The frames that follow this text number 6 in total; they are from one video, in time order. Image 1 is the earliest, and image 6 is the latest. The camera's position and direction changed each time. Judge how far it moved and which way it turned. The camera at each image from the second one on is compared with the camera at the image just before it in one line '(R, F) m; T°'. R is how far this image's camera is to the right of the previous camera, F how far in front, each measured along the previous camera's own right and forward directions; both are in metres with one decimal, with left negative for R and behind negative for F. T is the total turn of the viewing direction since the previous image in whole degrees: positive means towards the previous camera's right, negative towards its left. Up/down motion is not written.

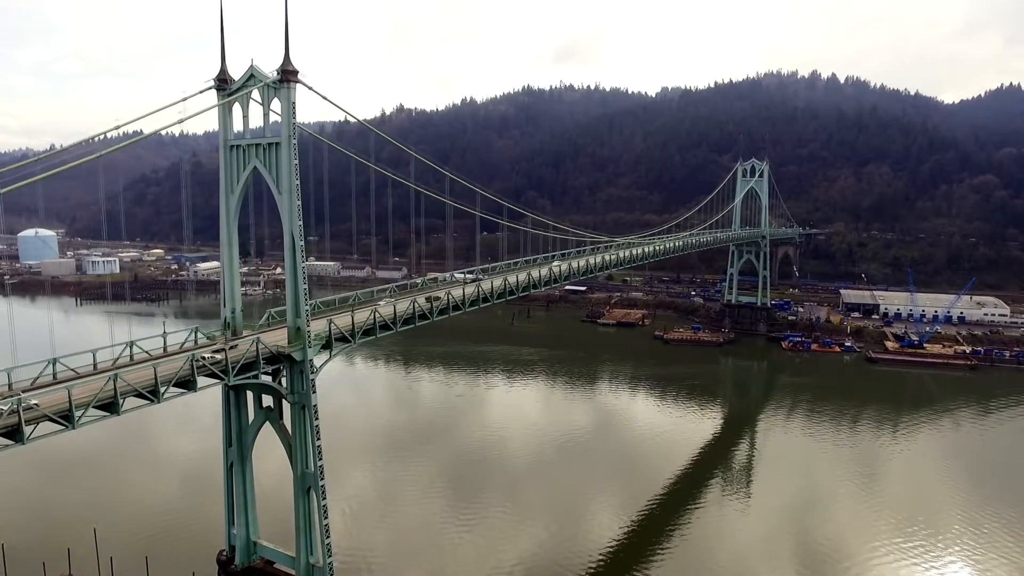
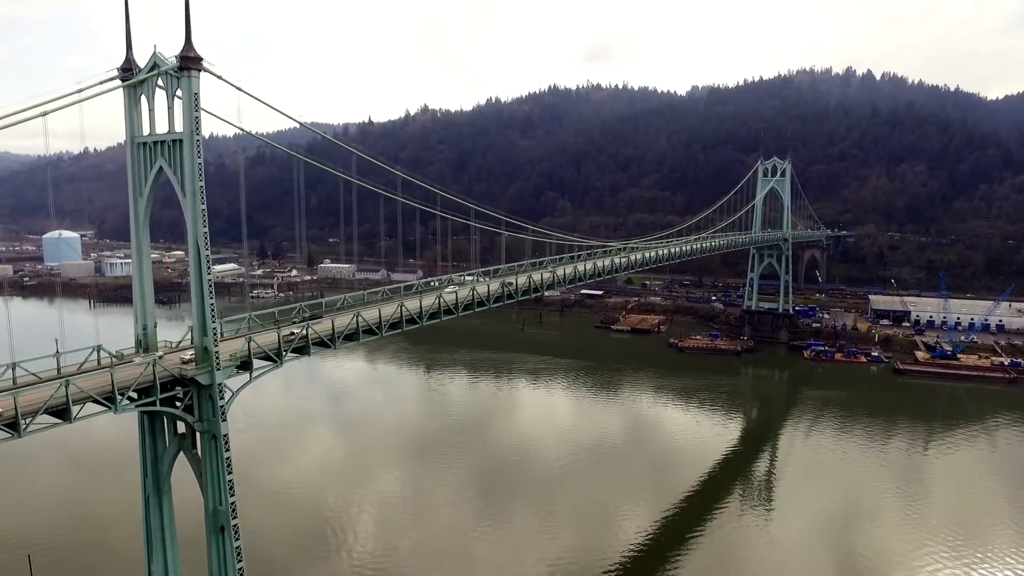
(+0.6, +0.6) m; -3°
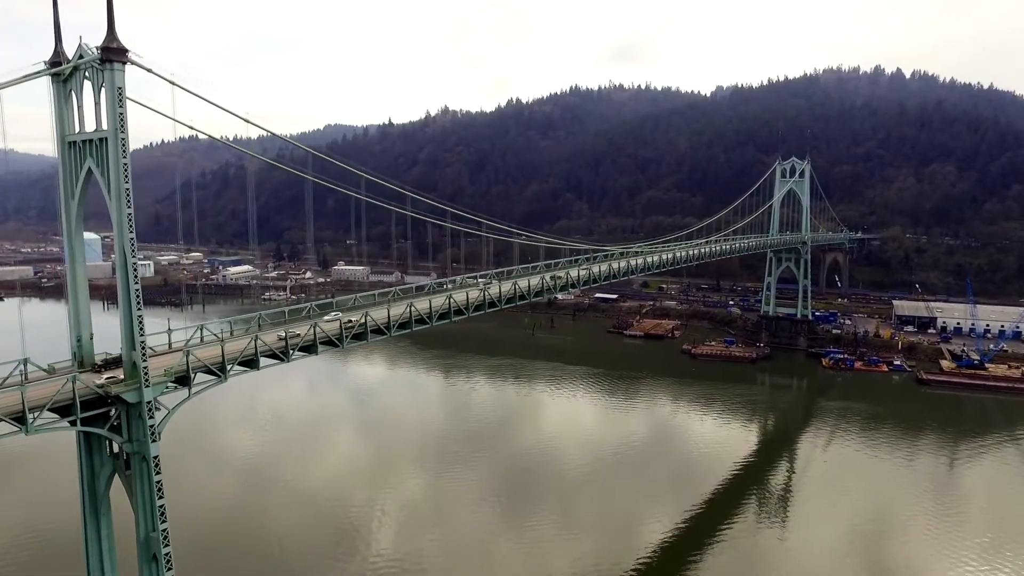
(+0.4, +0.4) m; -2°
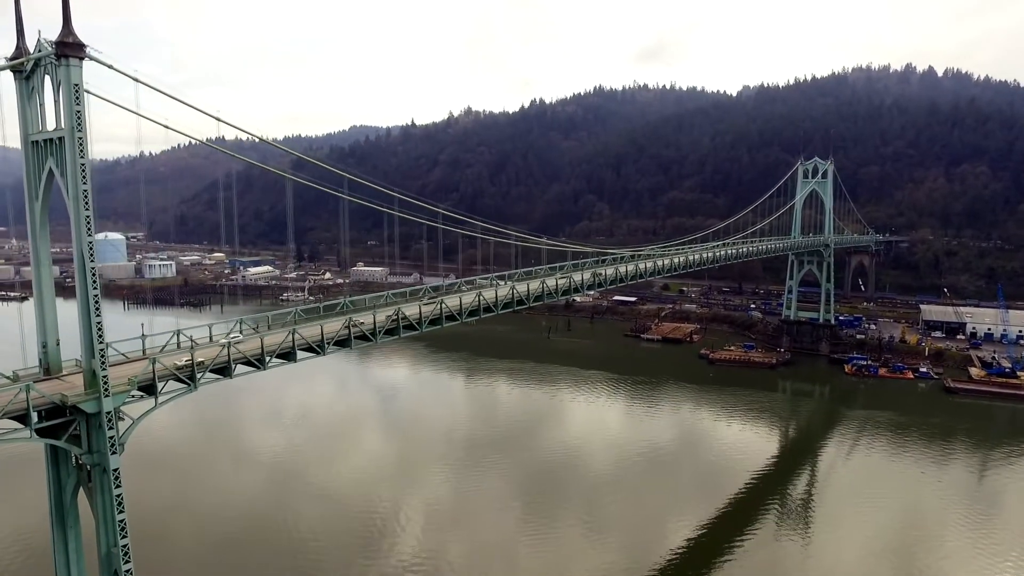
(+0.3, +0.2) m; -2°
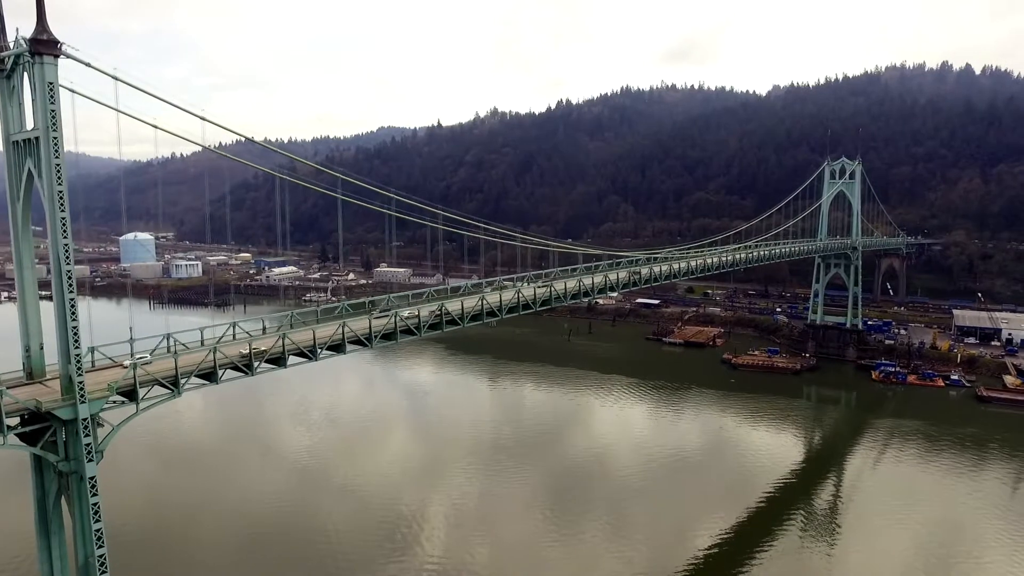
(+0.2, +0.2) m; -2°
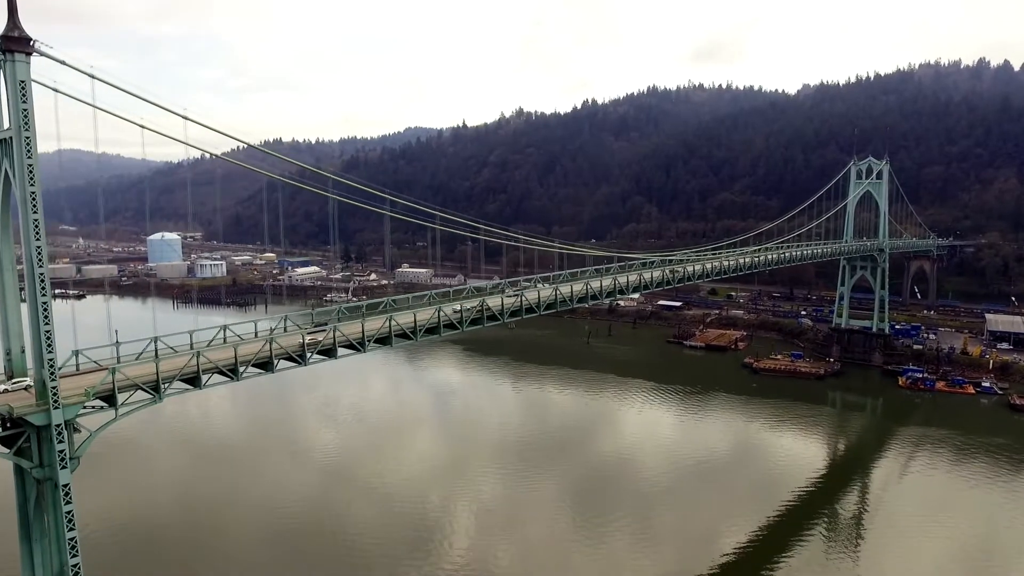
(+0.2, +0.2) m; -2°
